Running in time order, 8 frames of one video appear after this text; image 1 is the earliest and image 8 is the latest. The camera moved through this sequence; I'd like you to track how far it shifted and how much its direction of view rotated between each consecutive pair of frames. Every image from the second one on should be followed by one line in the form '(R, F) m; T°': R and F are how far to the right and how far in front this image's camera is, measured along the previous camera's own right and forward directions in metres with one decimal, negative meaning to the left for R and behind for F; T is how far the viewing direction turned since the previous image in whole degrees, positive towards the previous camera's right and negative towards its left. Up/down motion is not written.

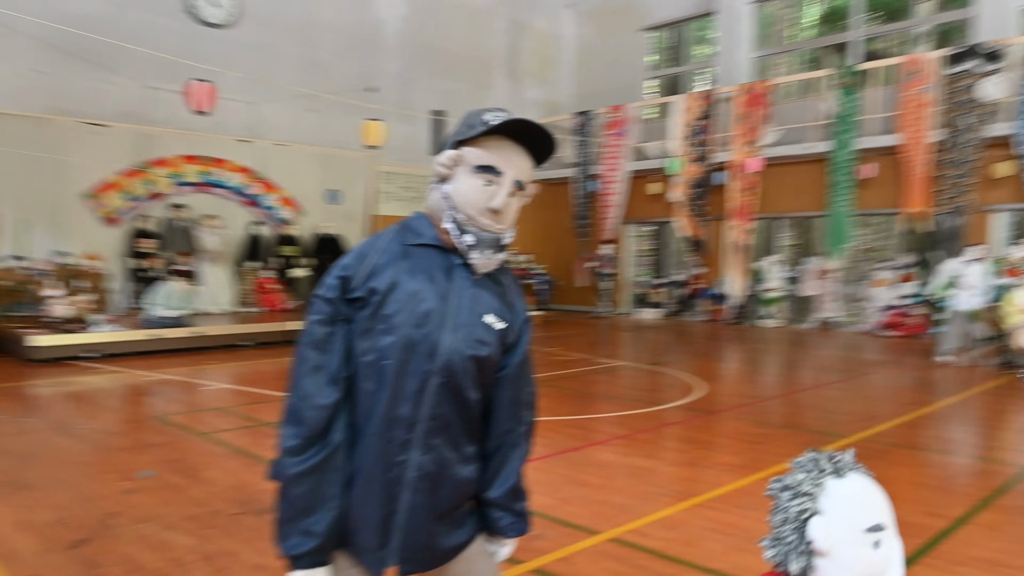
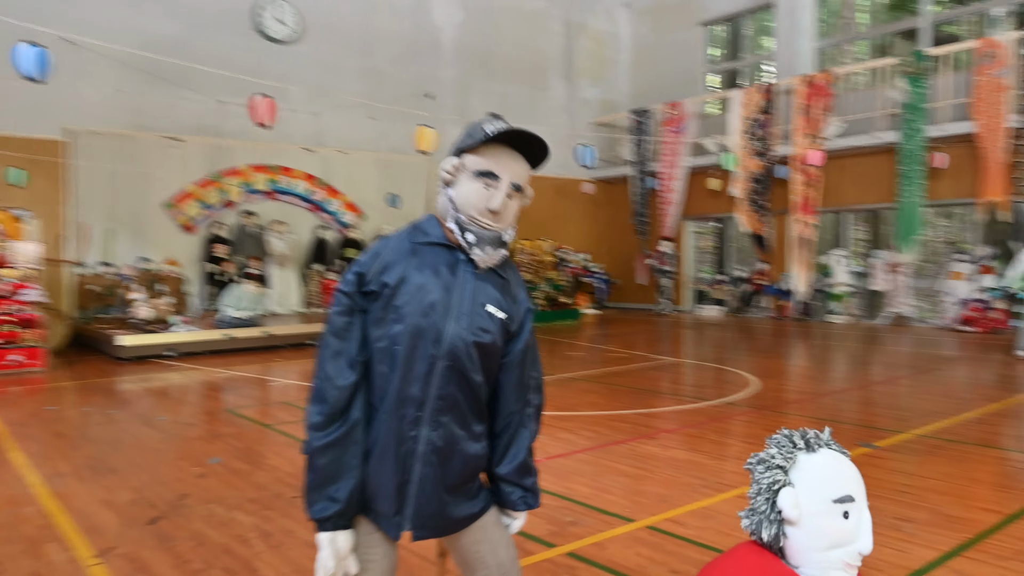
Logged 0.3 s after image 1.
(+0.1, -0.1) m; -5°
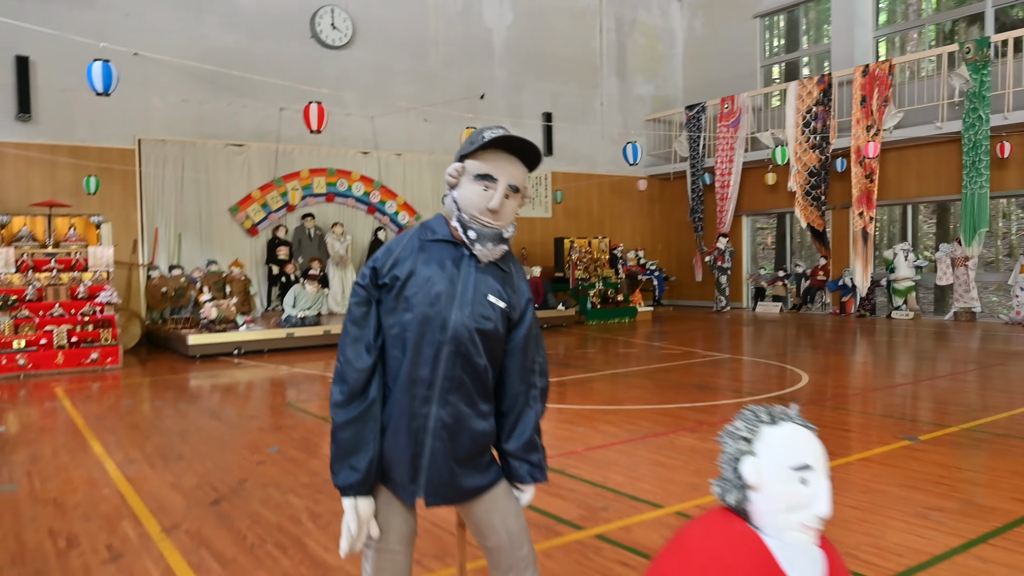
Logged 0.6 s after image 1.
(+0.1, -0.1) m; -5°
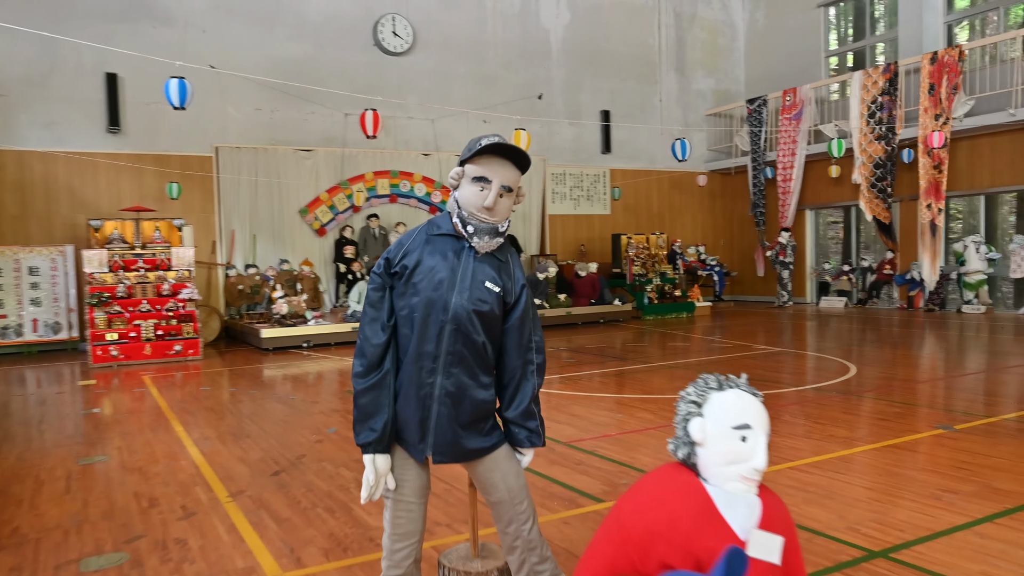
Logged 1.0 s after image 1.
(+0.1, -0.2) m; -5°
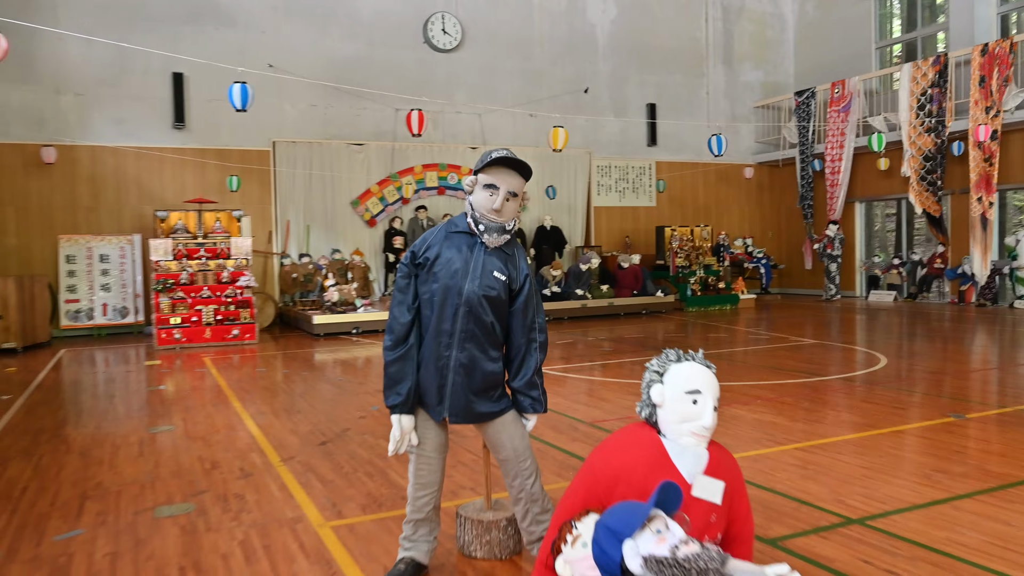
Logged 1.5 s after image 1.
(+0.1, -0.3) m; -4°
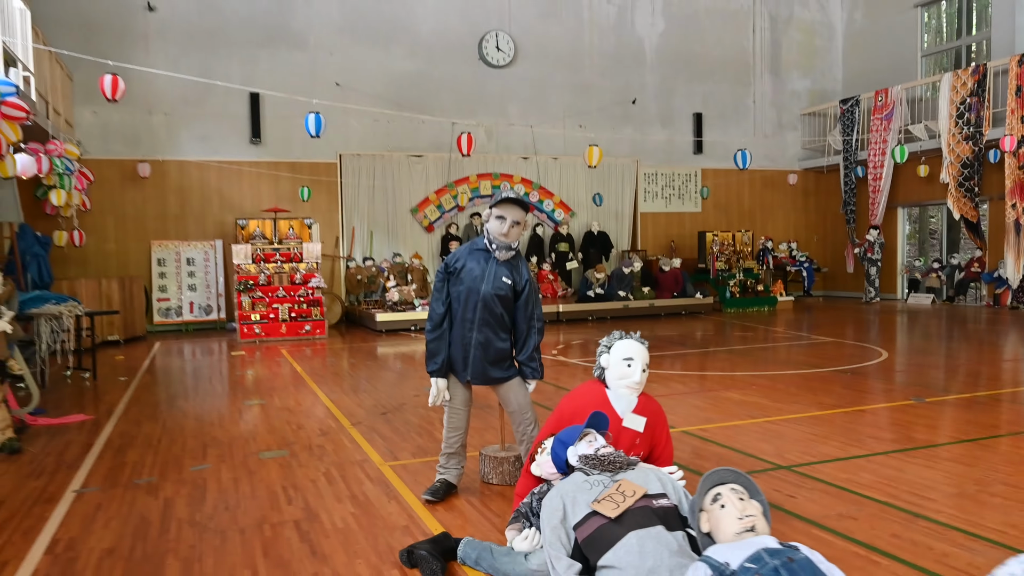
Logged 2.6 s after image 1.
(+0.2, -0.7) m; -5°
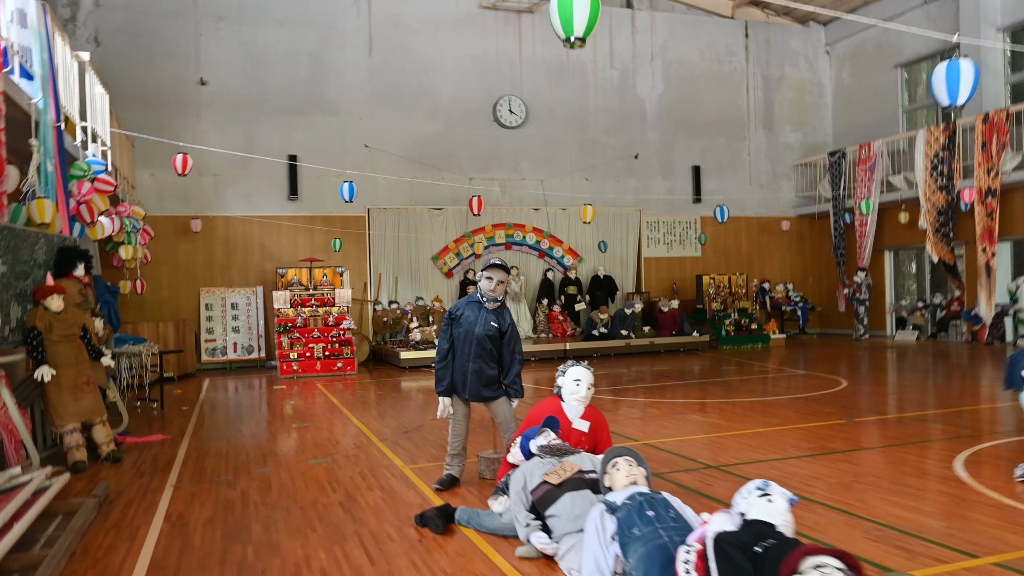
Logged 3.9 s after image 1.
(+0.2, -0.9) m; -2°
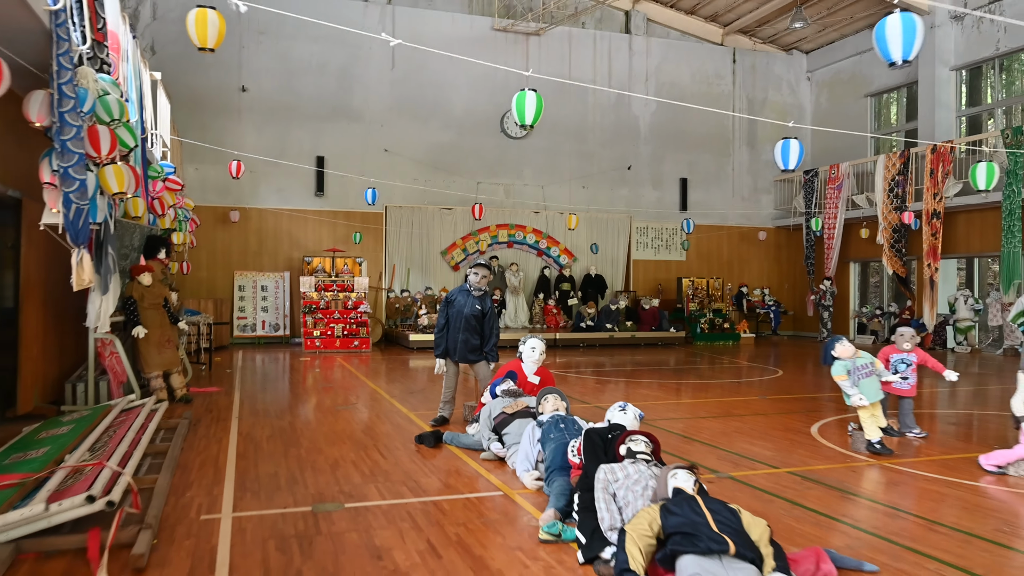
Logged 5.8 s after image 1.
(+0.2, -1.2) m; -1°
